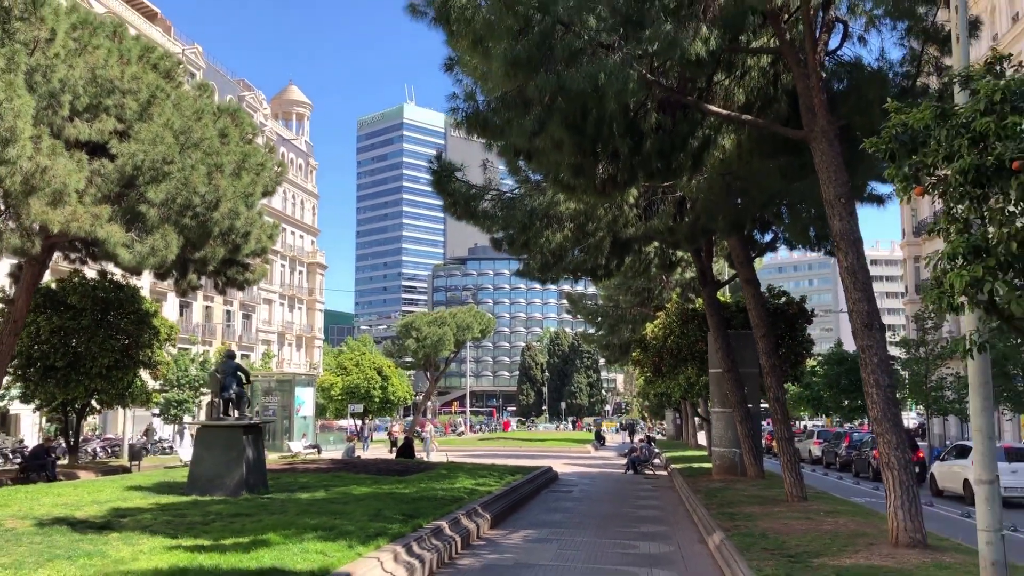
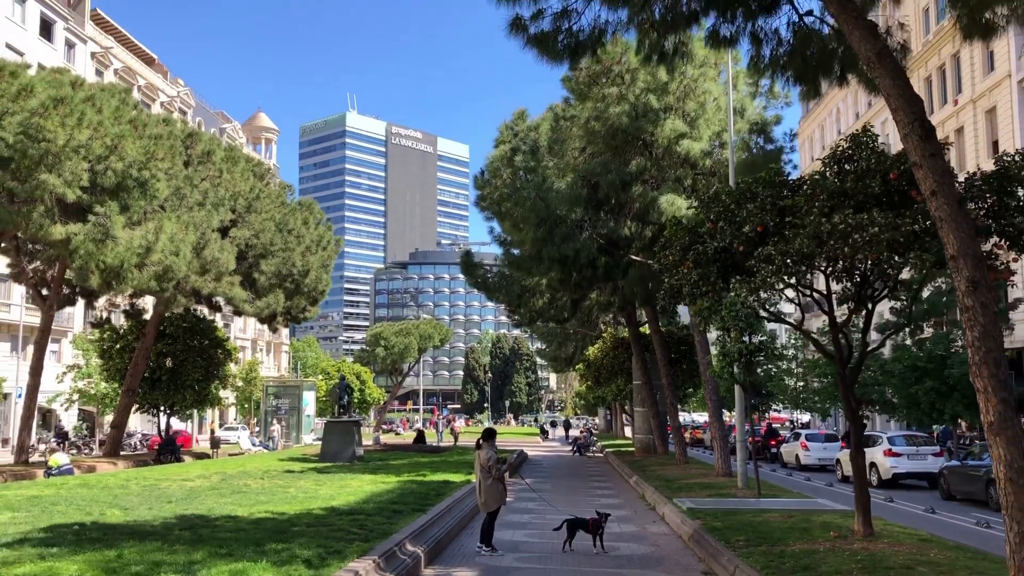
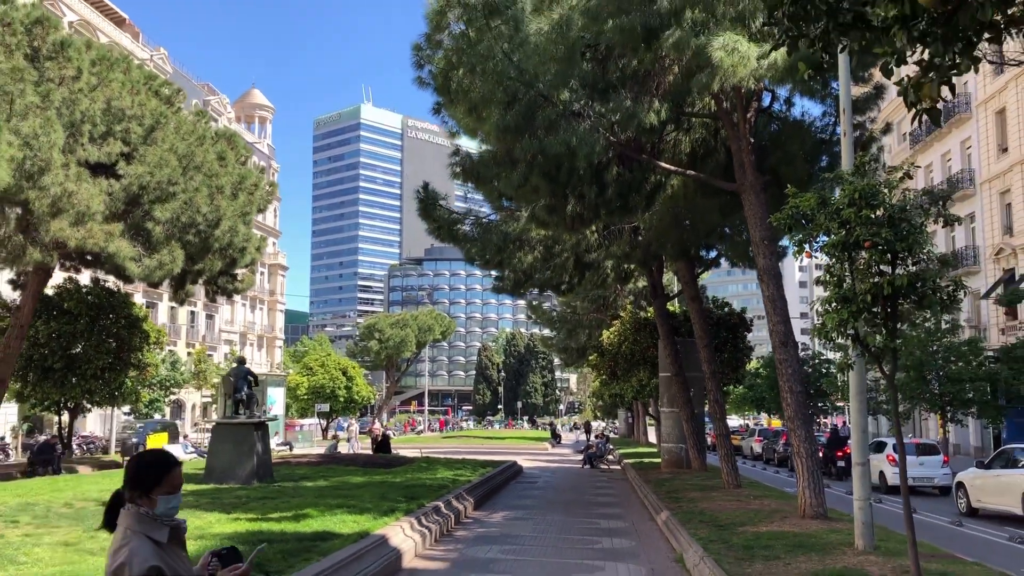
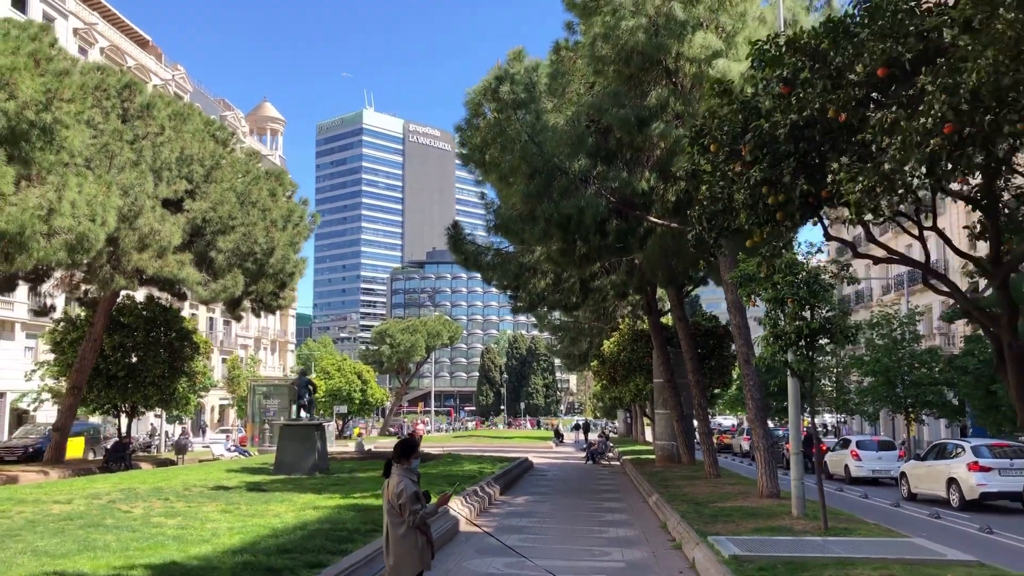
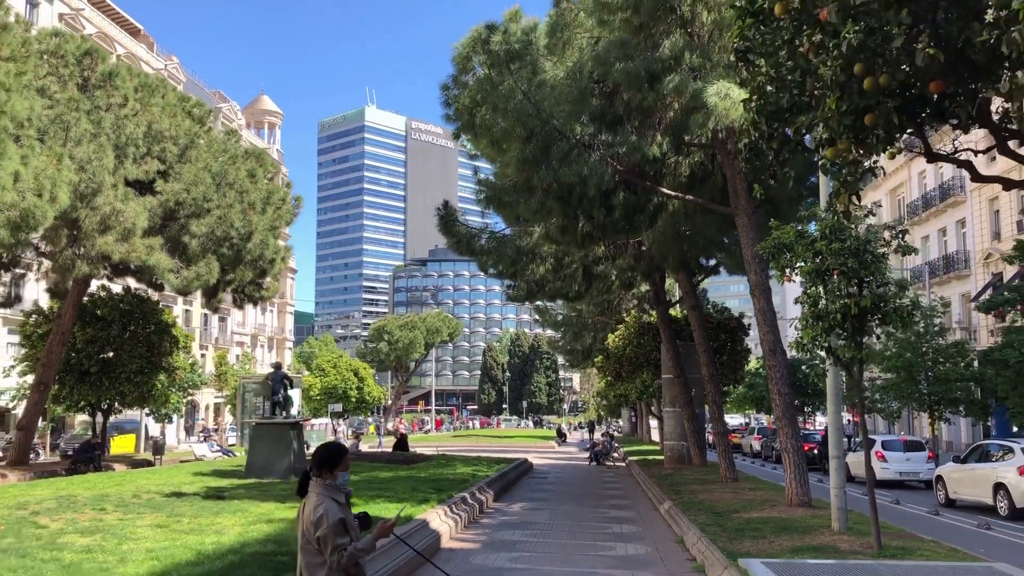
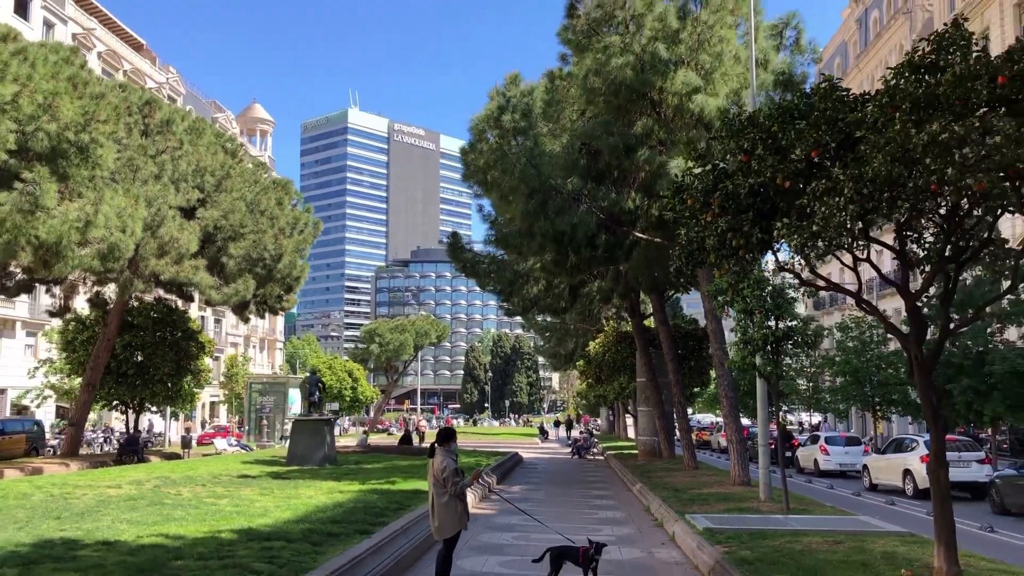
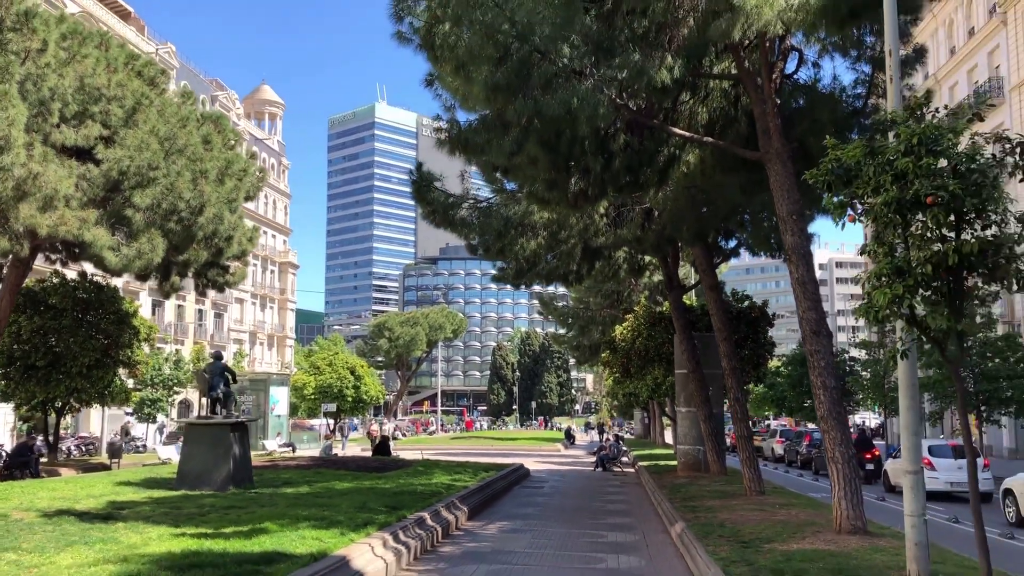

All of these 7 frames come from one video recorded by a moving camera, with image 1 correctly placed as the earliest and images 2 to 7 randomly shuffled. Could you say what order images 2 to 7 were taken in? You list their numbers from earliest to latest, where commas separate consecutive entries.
7, 3, 5, 4, 6, 2
